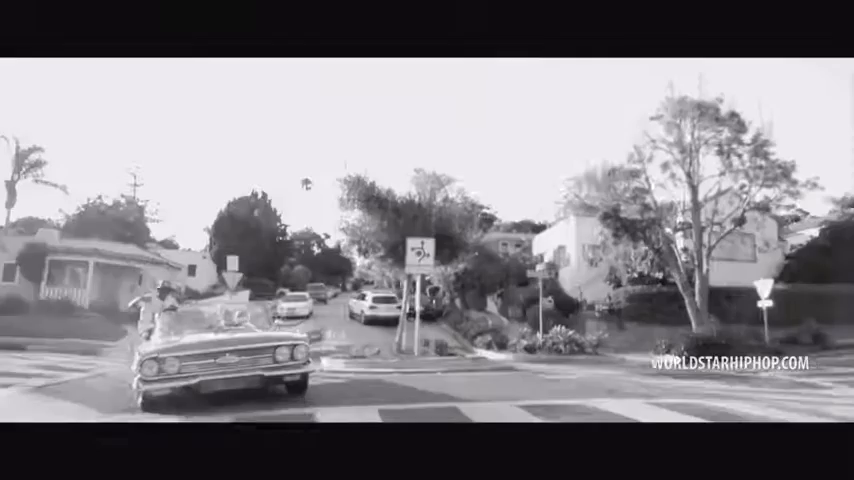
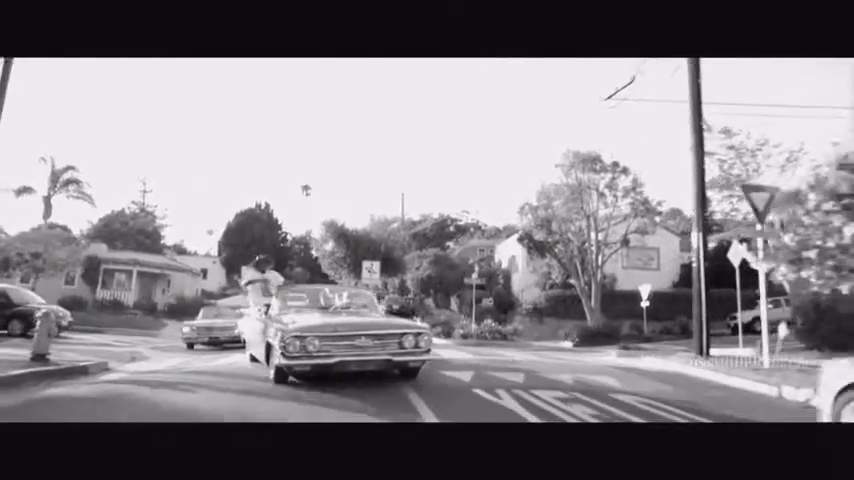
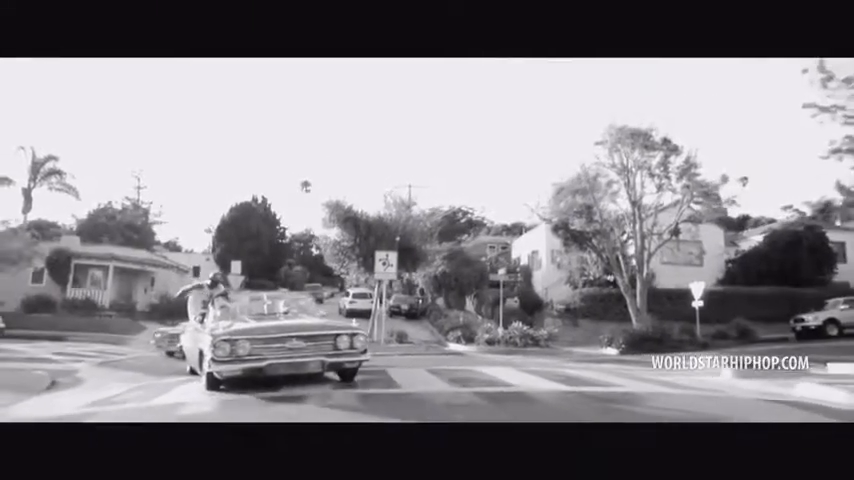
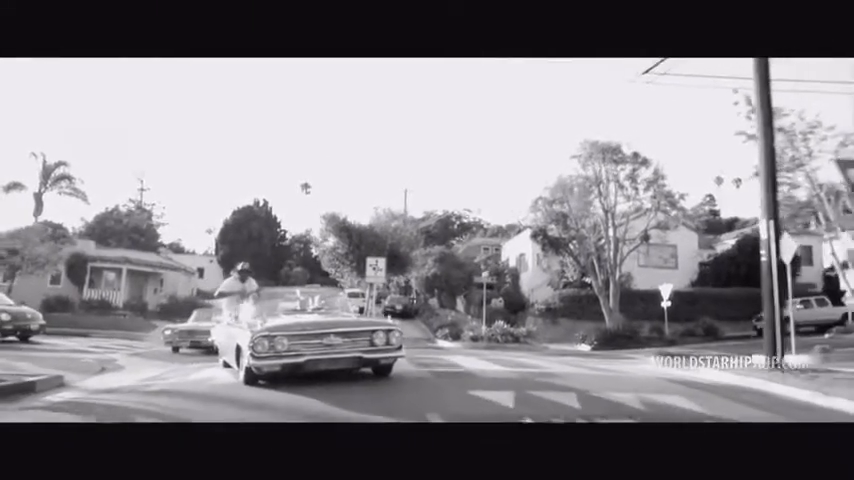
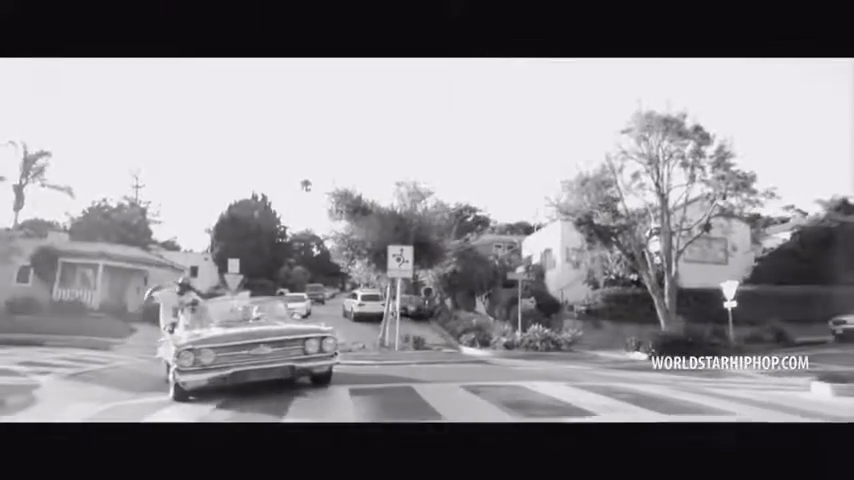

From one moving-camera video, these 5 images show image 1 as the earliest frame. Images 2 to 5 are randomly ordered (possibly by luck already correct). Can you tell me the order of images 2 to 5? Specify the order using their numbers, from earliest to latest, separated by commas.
5, 3, 4, 2
